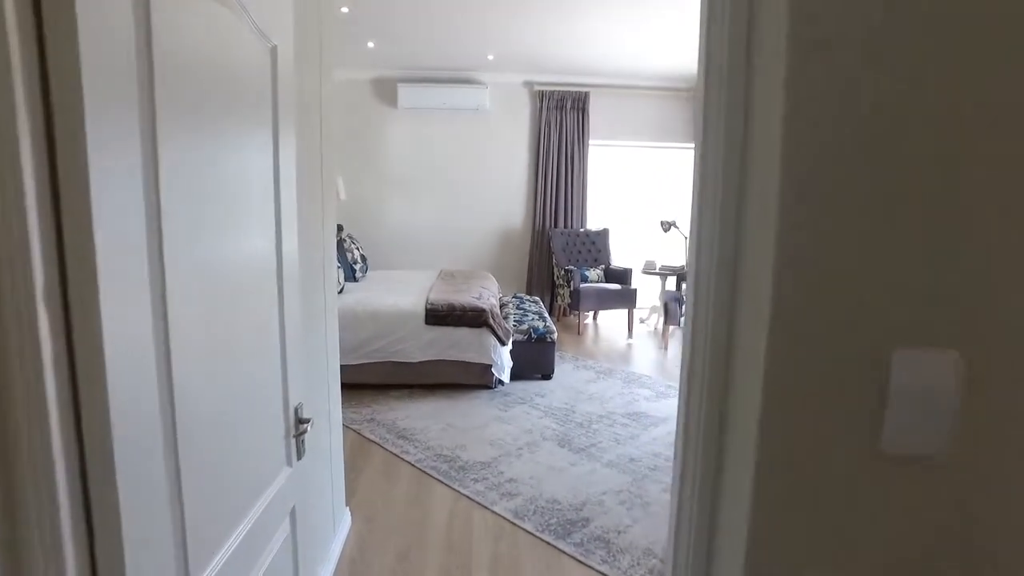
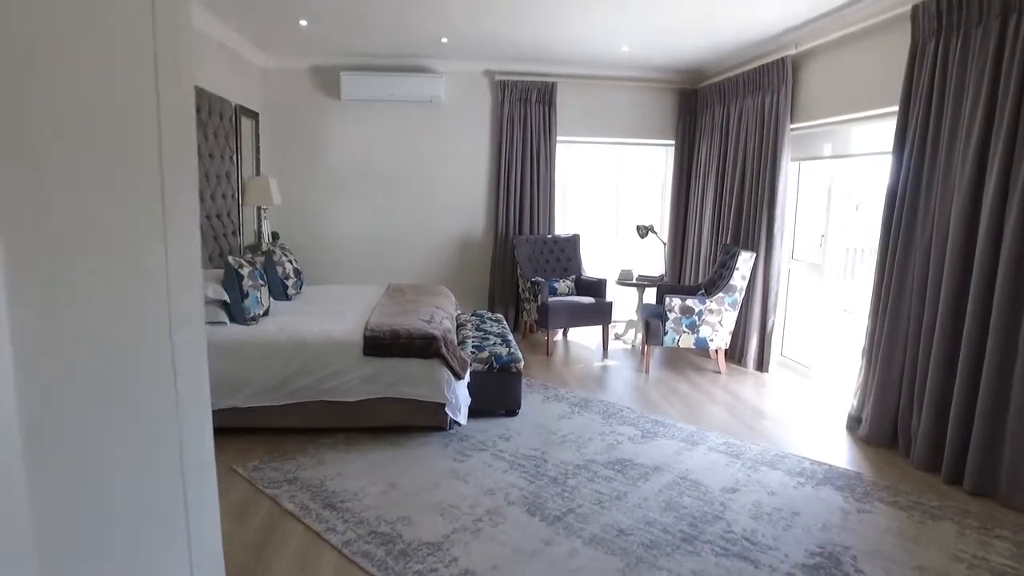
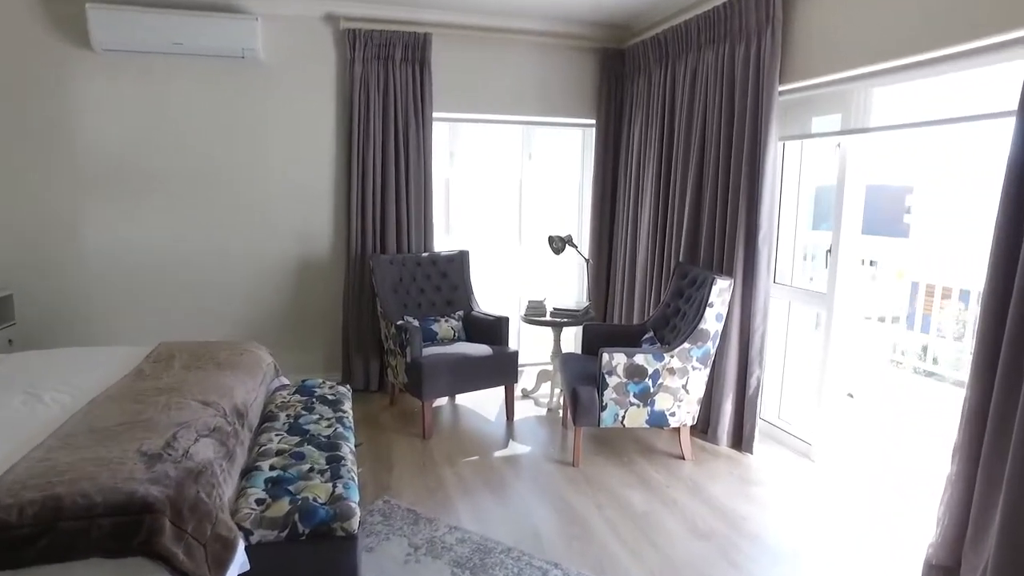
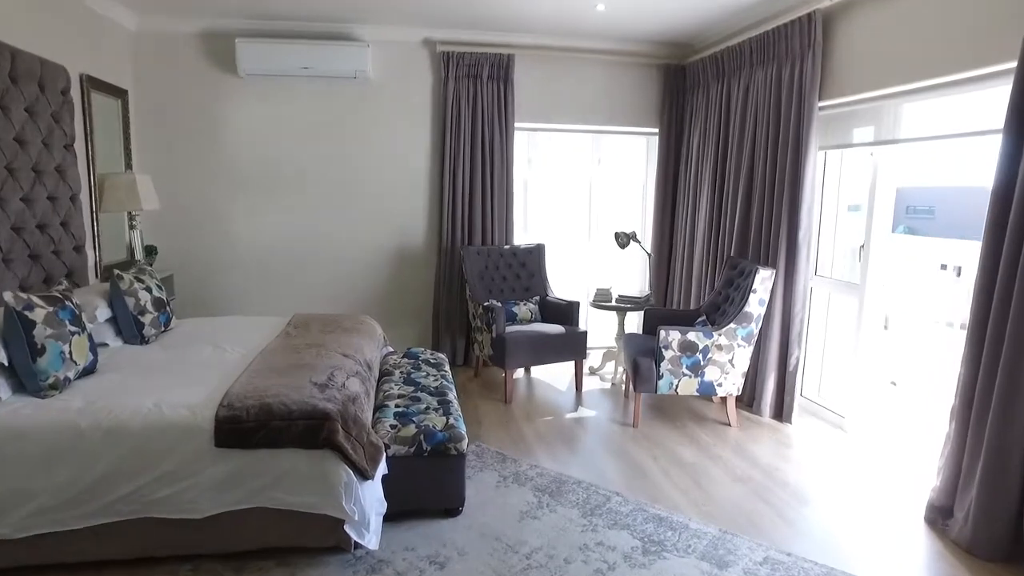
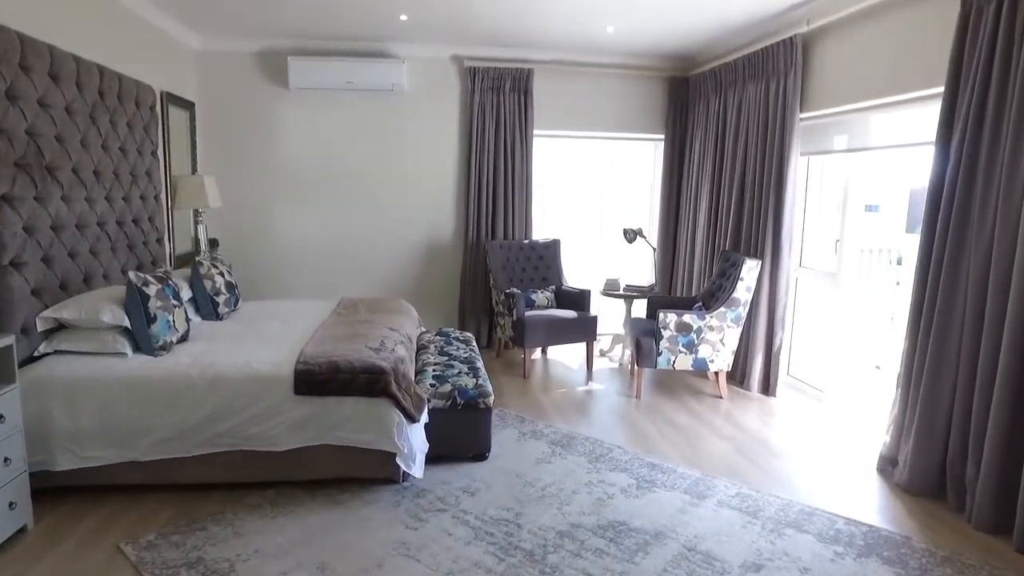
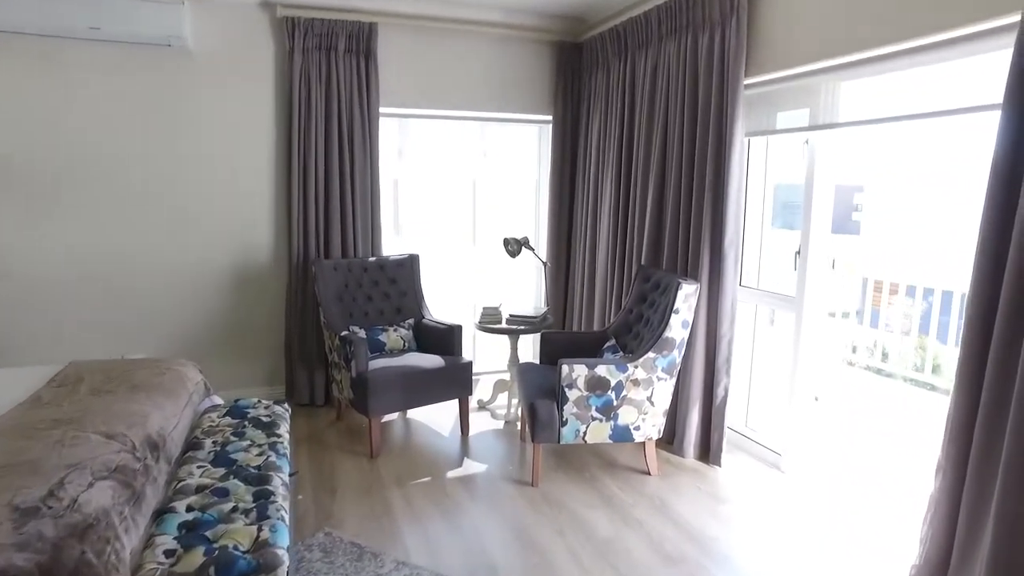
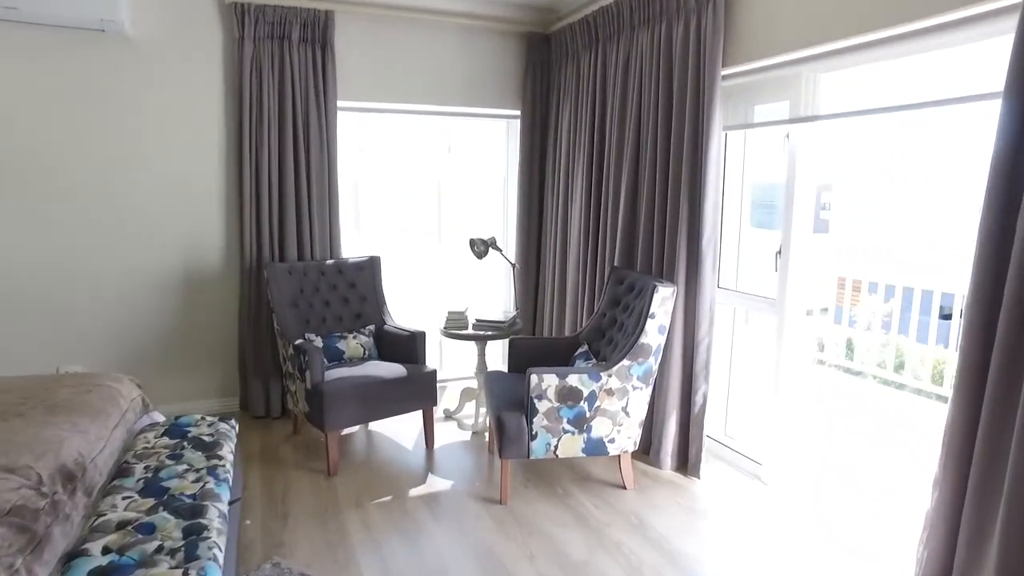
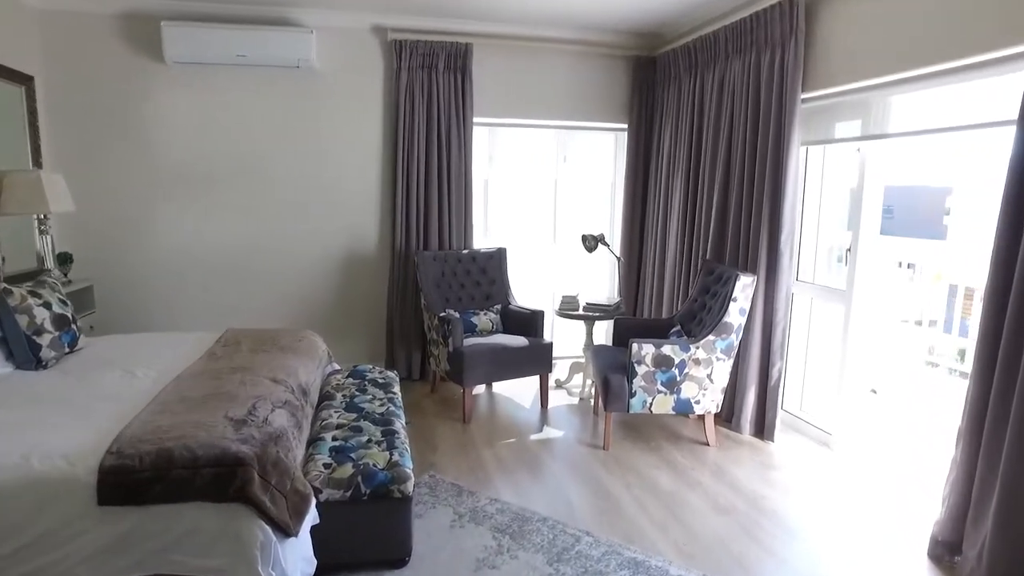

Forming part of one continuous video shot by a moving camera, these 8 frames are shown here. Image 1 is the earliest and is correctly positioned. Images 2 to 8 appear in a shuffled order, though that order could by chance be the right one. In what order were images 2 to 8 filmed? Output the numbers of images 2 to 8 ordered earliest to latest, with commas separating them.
2, 5, 4, 8, 3, 6, 7
